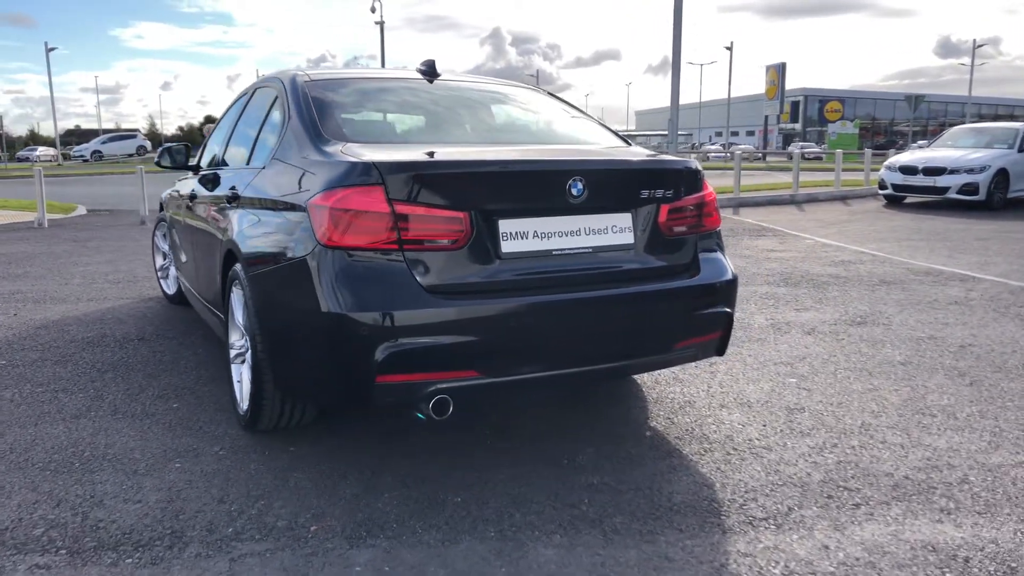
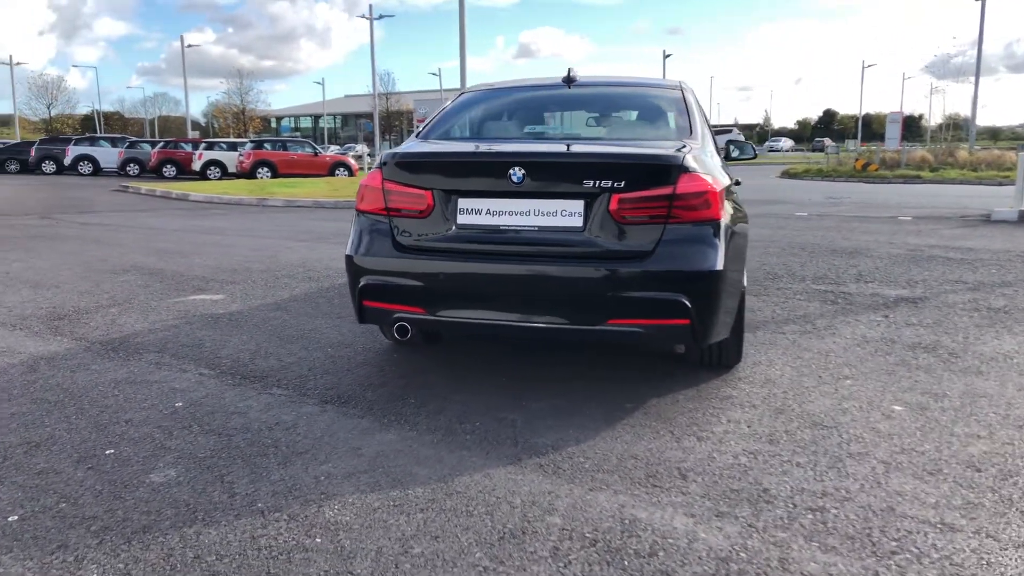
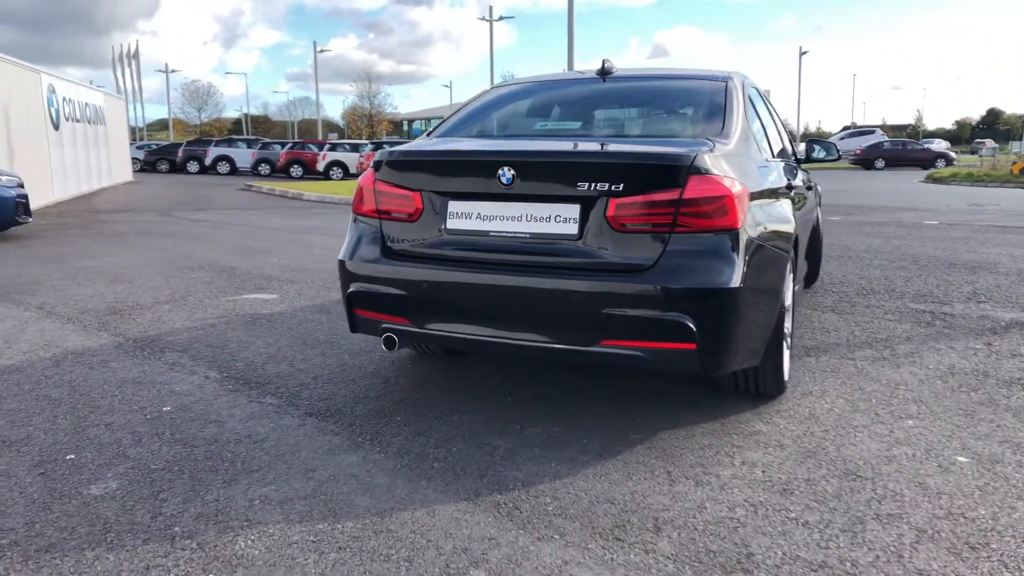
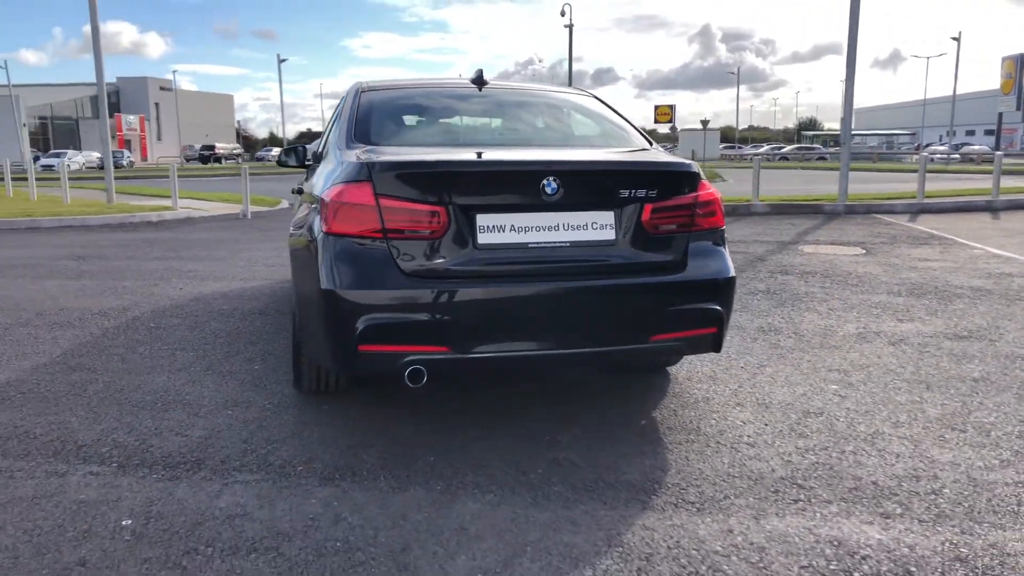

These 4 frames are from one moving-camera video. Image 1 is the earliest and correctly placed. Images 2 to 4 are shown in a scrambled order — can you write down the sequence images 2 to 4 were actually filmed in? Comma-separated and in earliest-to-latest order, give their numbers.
4, 2, 3
